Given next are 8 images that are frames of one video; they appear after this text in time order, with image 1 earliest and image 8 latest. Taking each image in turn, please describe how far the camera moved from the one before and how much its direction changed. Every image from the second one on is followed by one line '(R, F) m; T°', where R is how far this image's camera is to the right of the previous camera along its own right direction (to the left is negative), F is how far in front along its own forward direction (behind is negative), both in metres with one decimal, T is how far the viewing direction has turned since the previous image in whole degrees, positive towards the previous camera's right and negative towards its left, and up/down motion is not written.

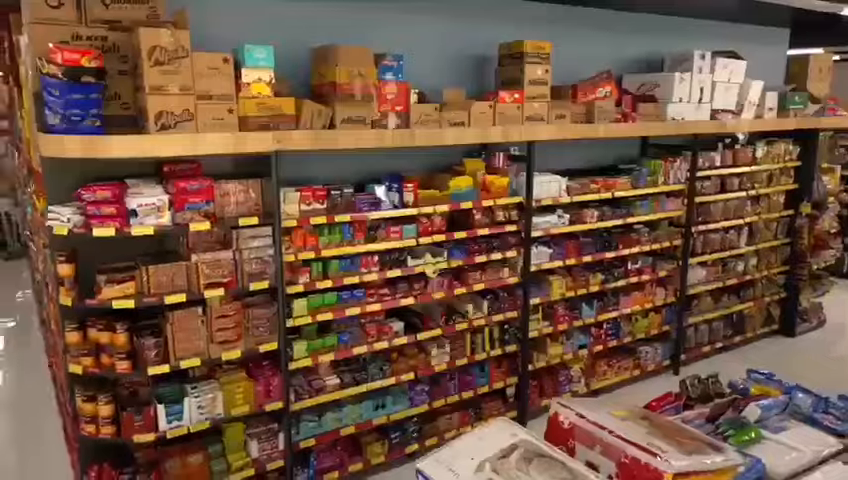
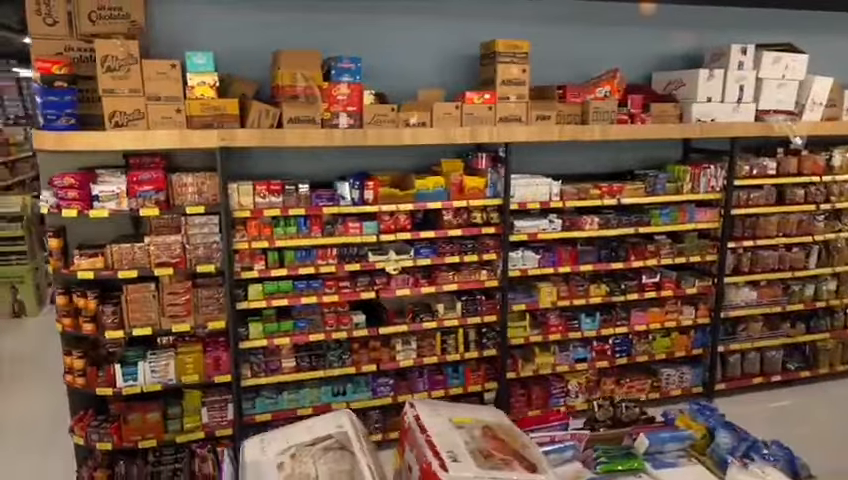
(+1.3, +0.1) m; -16°
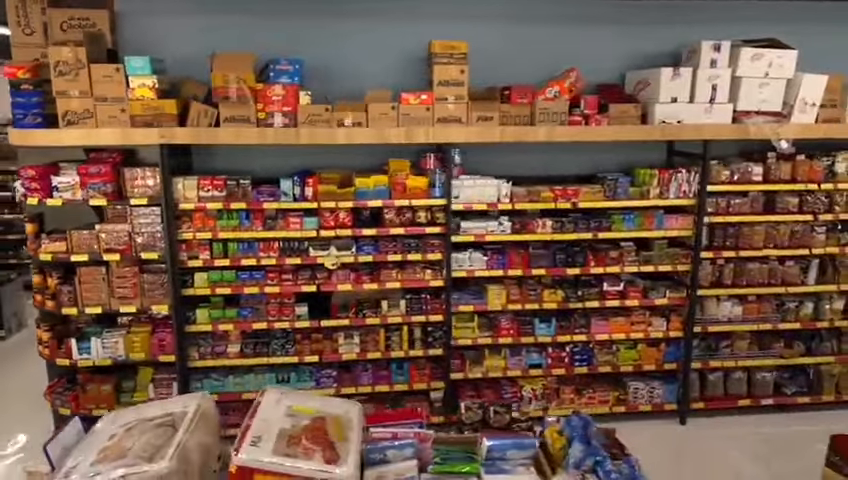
(+1.1, 0.0) m; -10°
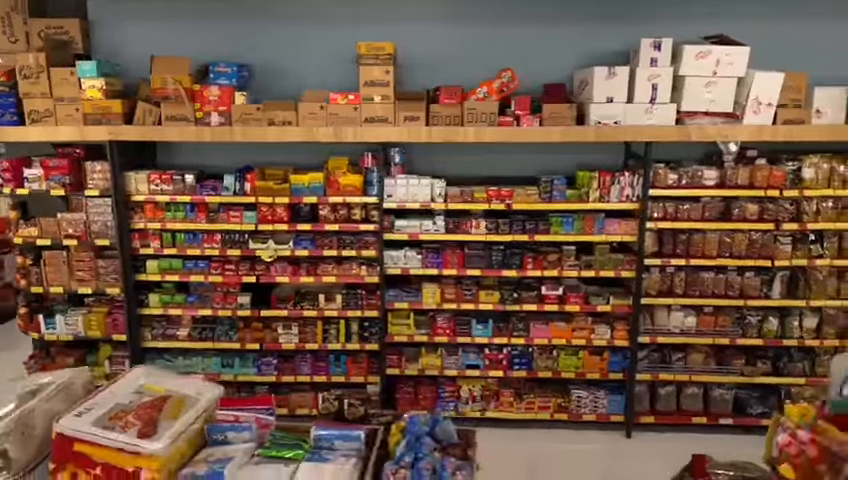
(+1.1, 0.0) m; -9°
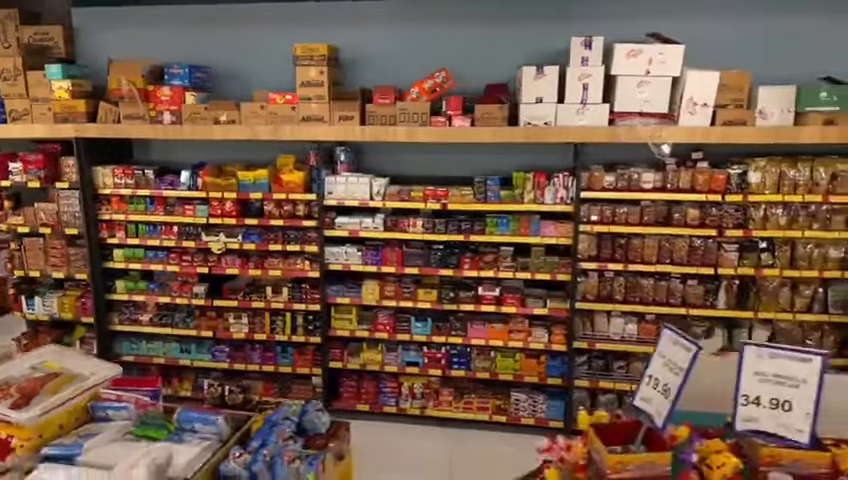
(+1.0, 0.0) m; -7°
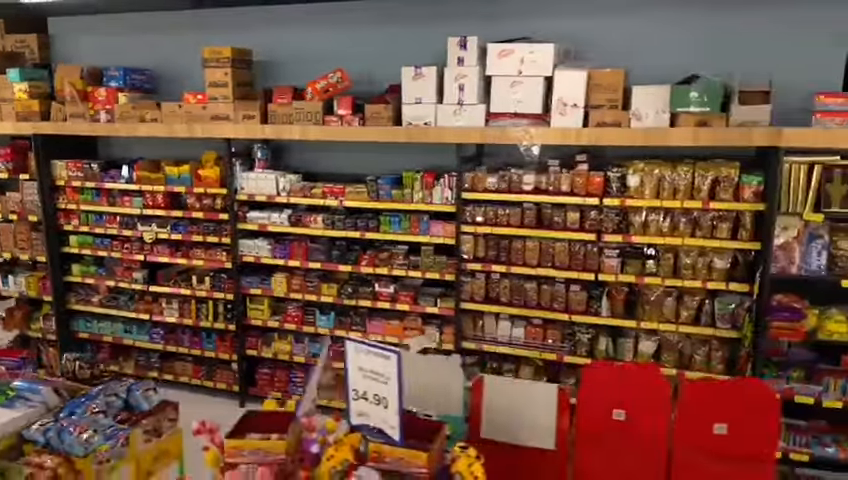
(+1.4, 0.0) m; -9°
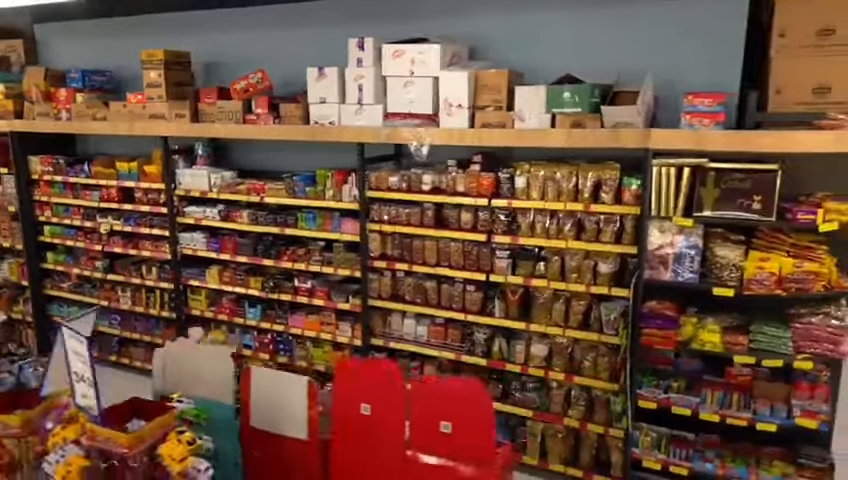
(+1.1, 0.0) m; -6°
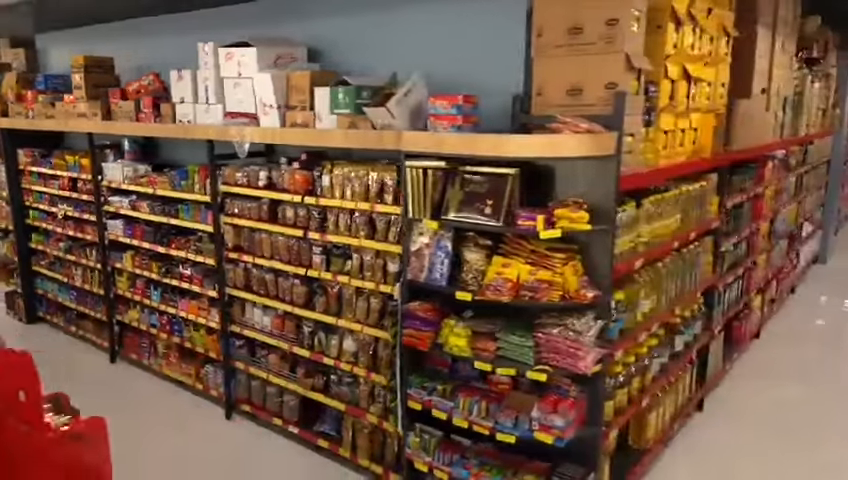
(+1.8, +0.1) m; -11°
